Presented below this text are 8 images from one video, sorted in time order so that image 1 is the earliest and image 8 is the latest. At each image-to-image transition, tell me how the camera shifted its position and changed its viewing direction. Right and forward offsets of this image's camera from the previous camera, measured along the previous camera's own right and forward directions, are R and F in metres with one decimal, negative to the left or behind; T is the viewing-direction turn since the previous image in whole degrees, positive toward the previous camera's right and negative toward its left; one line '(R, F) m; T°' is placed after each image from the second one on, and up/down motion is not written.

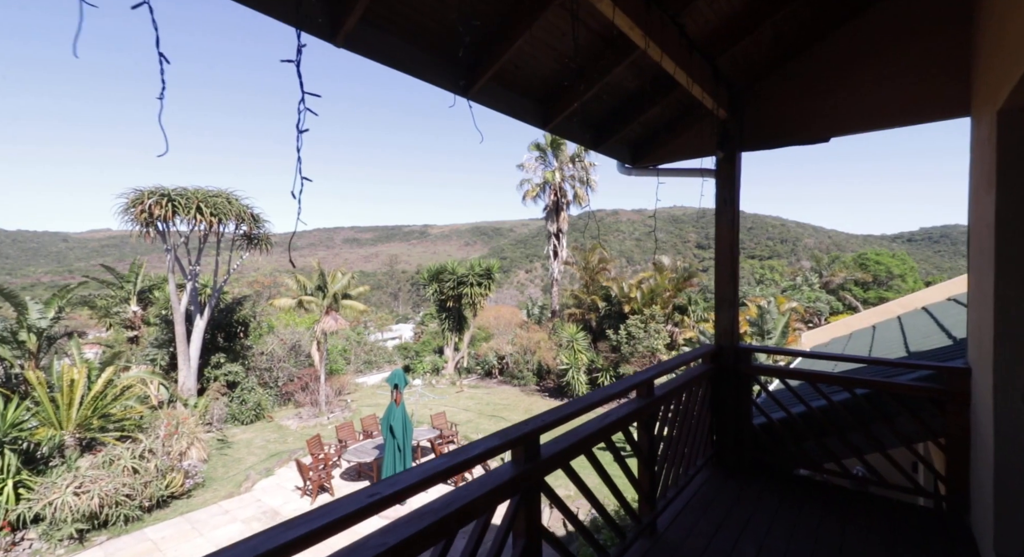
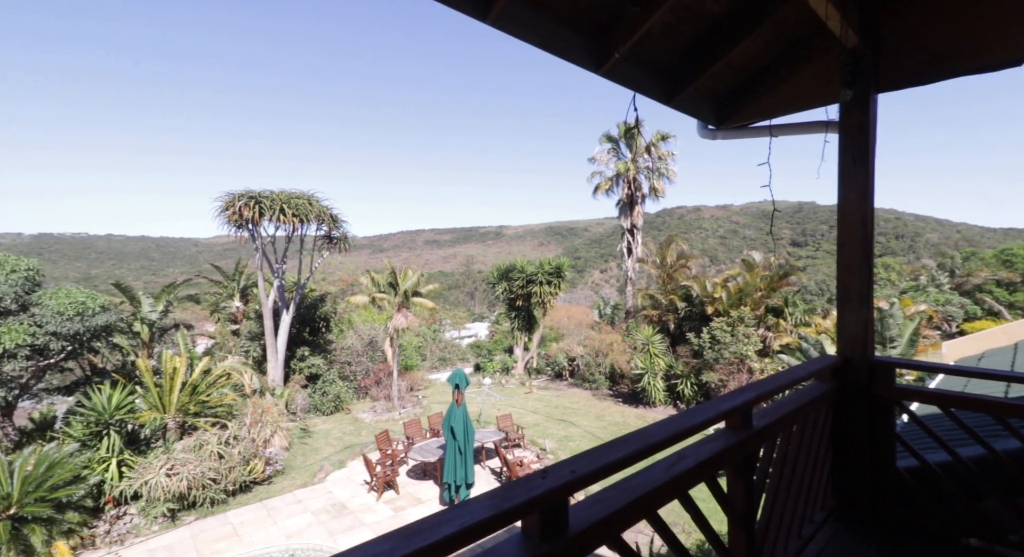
(+0.4, +0.5) m; -10°
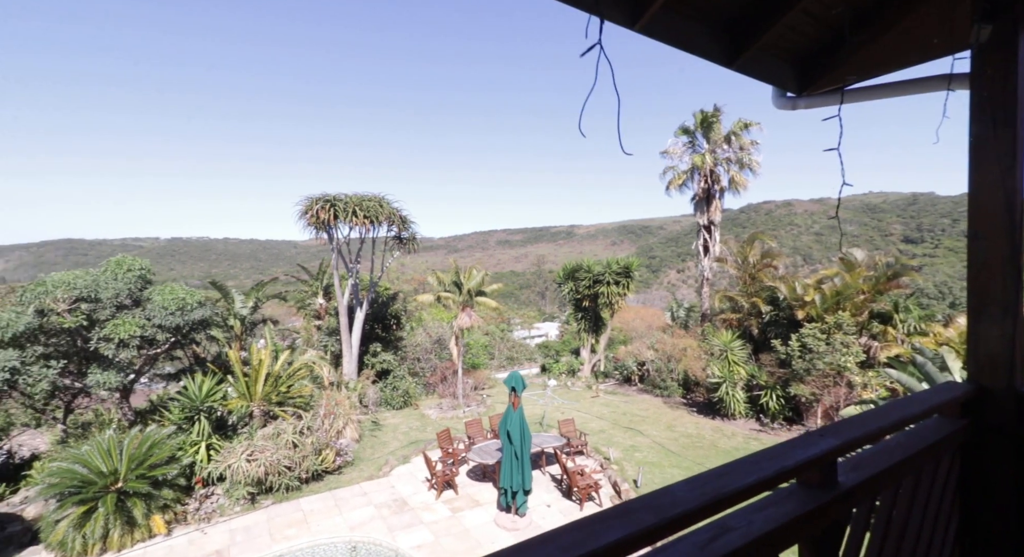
(+0.5, +0.3) m; -9°
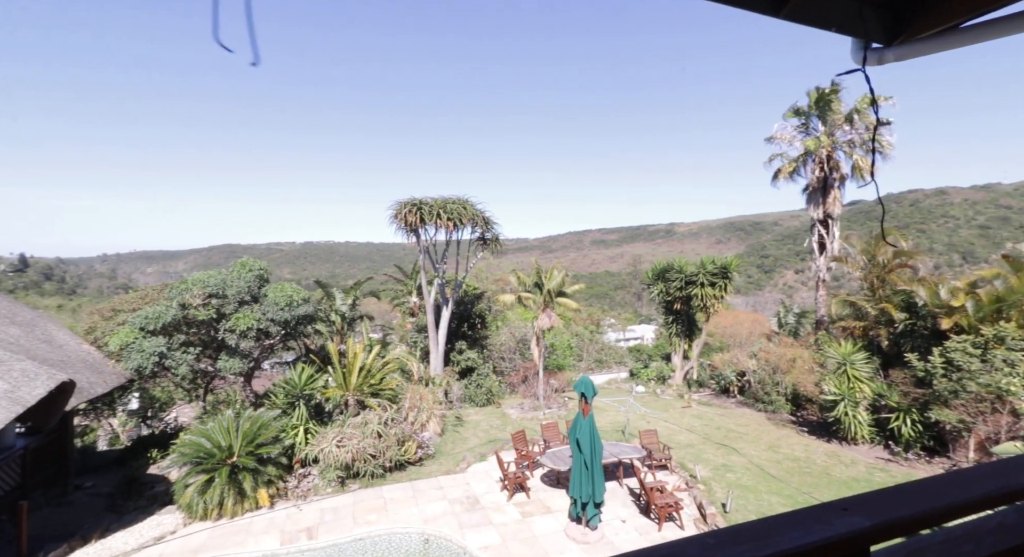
(+0.8, +0.4) m; -13°
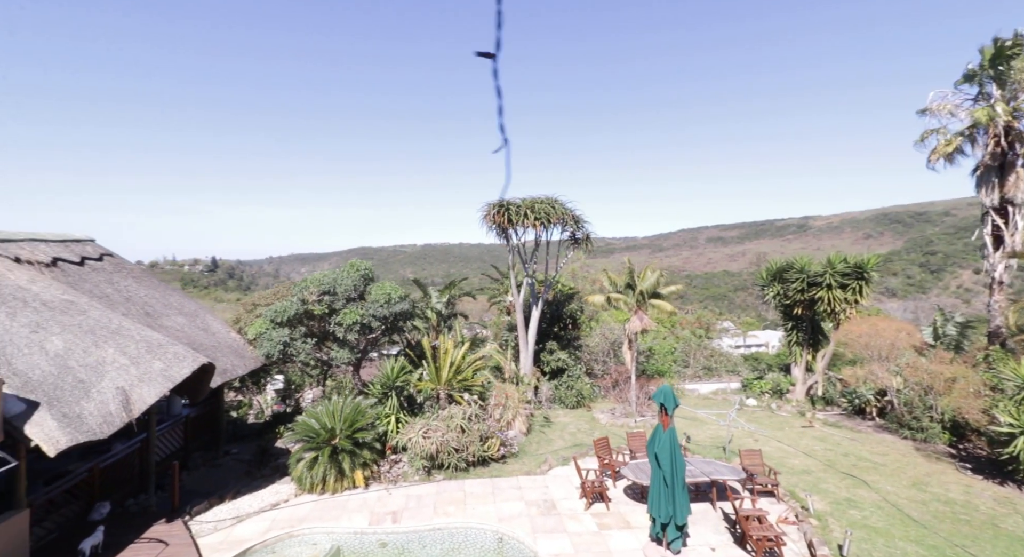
(+1.0, +0.3) m; -15°
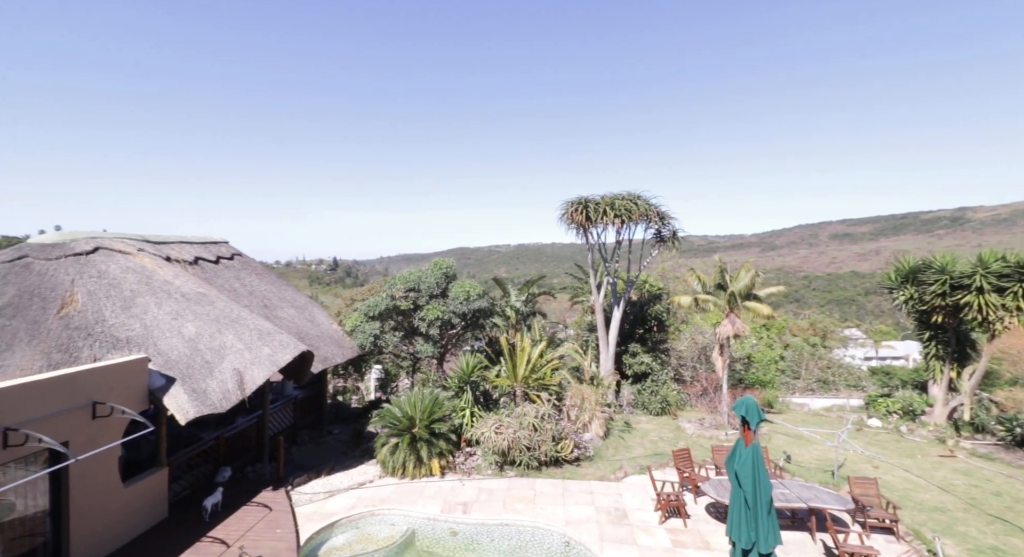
(+0.8, +0.2) m; -14°
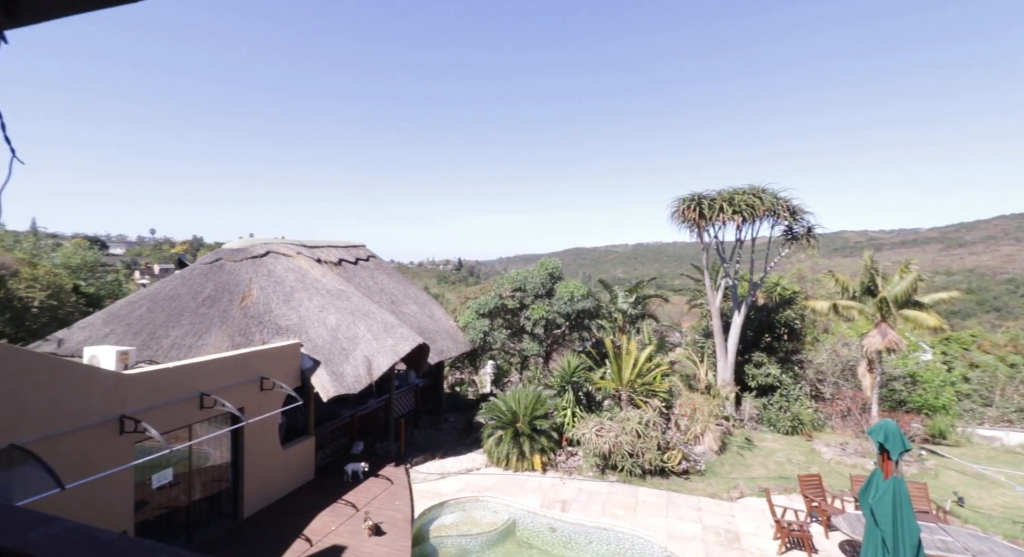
(+0.8, +0.1) m; -17°
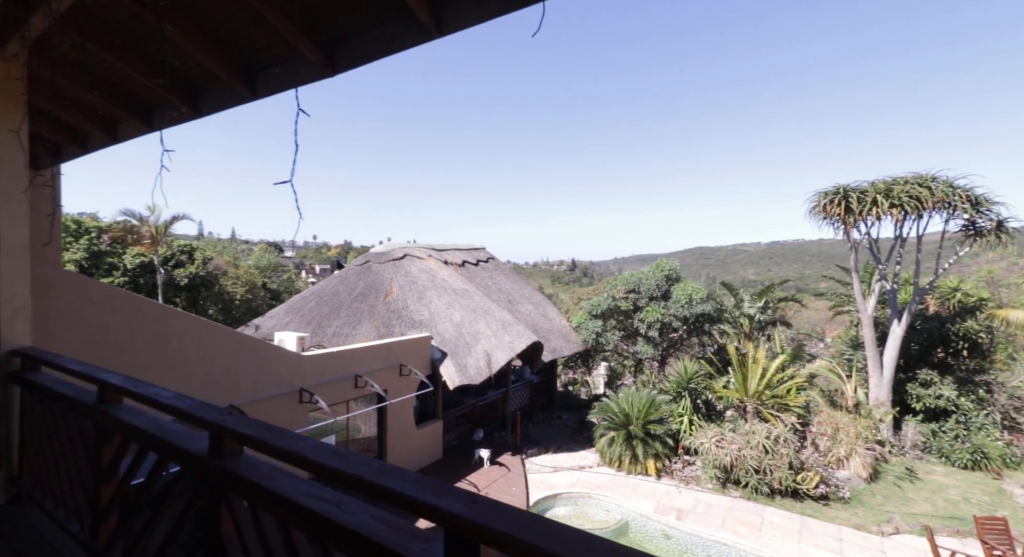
(+0.7, 0.0) m; -17°
